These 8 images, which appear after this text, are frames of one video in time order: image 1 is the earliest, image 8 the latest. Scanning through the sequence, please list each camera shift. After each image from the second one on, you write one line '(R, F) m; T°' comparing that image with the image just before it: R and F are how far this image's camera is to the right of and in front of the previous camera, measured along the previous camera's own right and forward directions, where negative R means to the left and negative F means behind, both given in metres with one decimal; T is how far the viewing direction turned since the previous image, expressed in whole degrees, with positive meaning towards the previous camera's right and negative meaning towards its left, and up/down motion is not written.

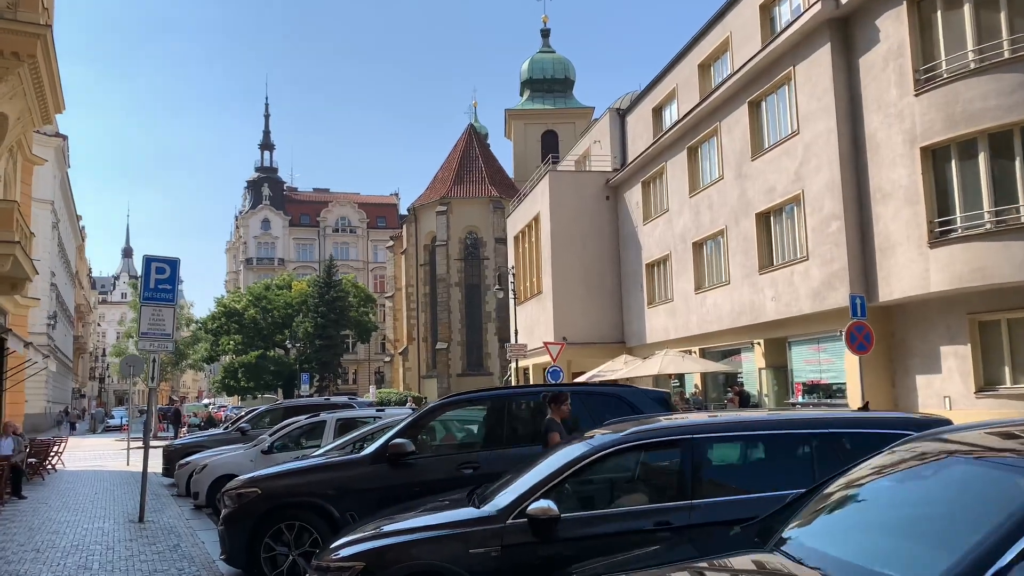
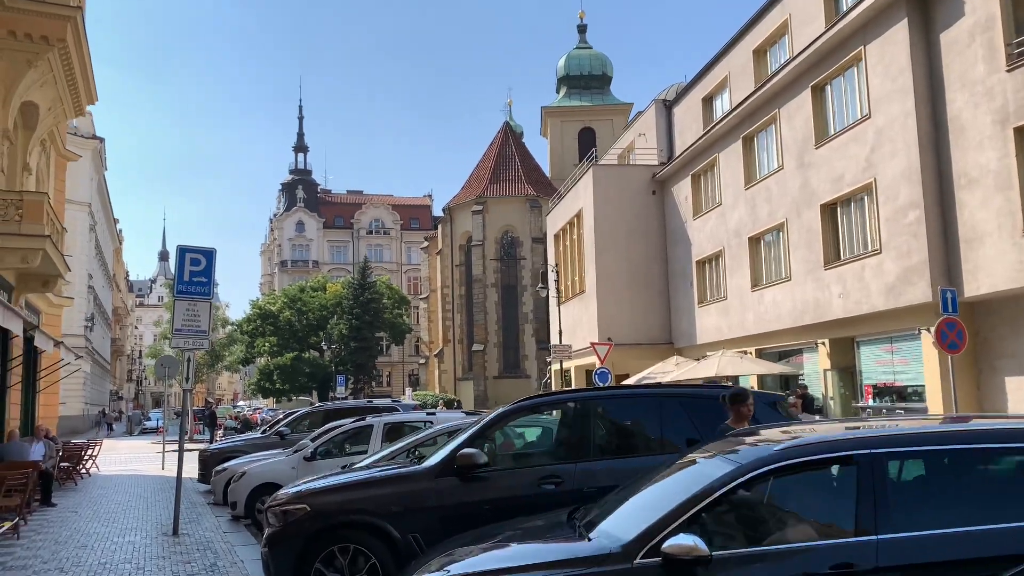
(-0.4, +1.0) m; -2°
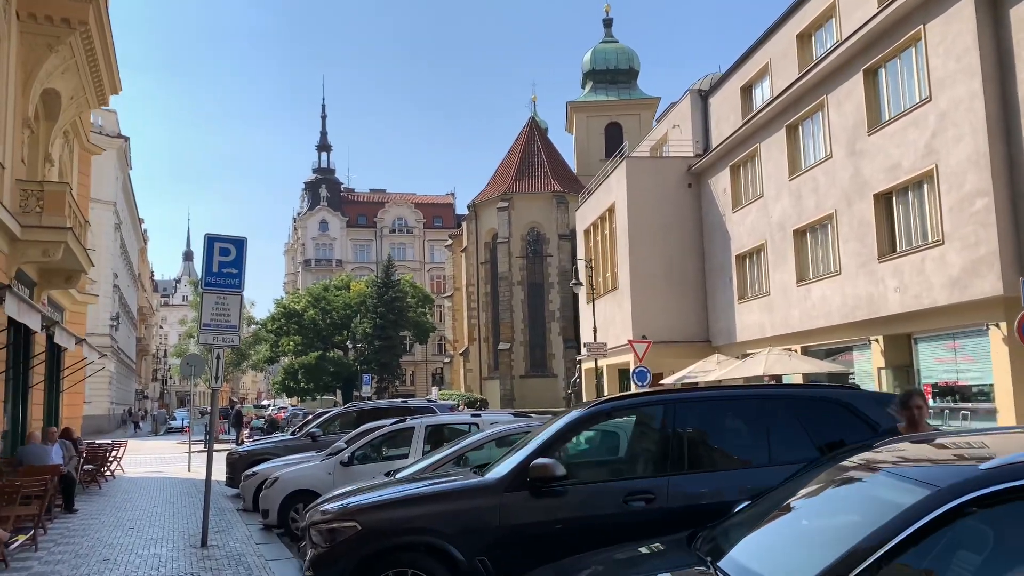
(-0.4, +0.8) m; -1°
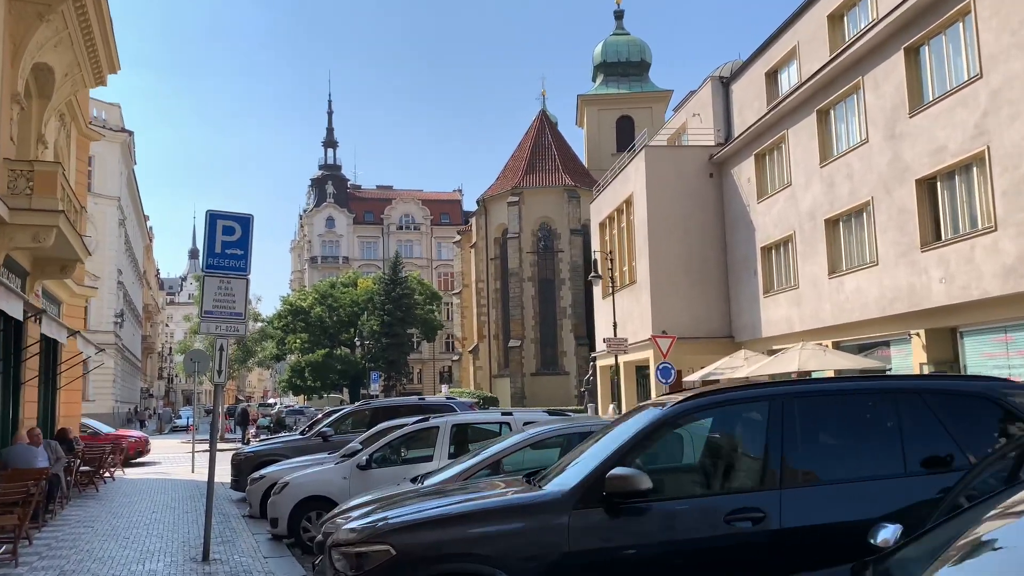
(-0.3, +1.0) m; 0°
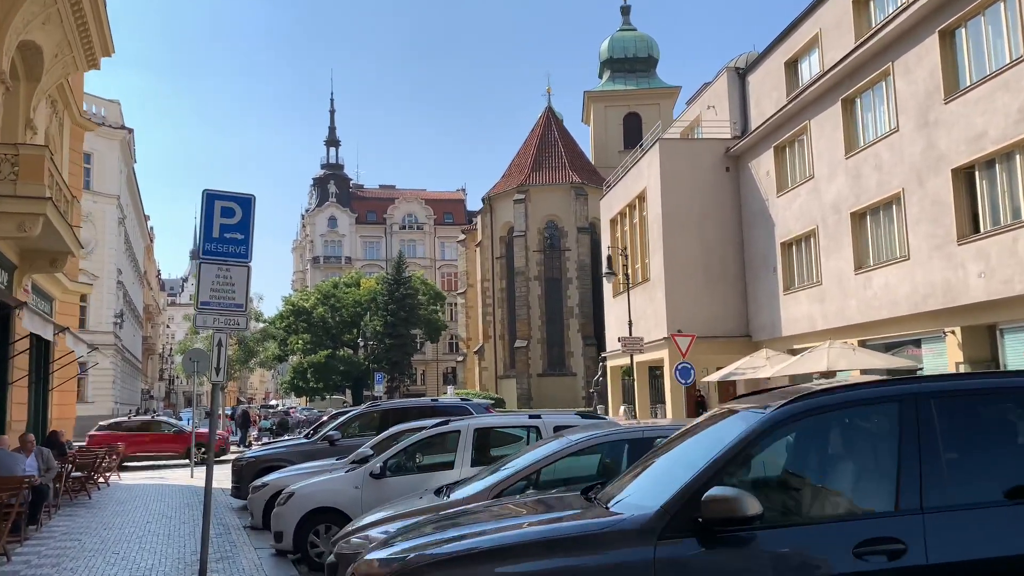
(-0.3, +0.8) m; 0°
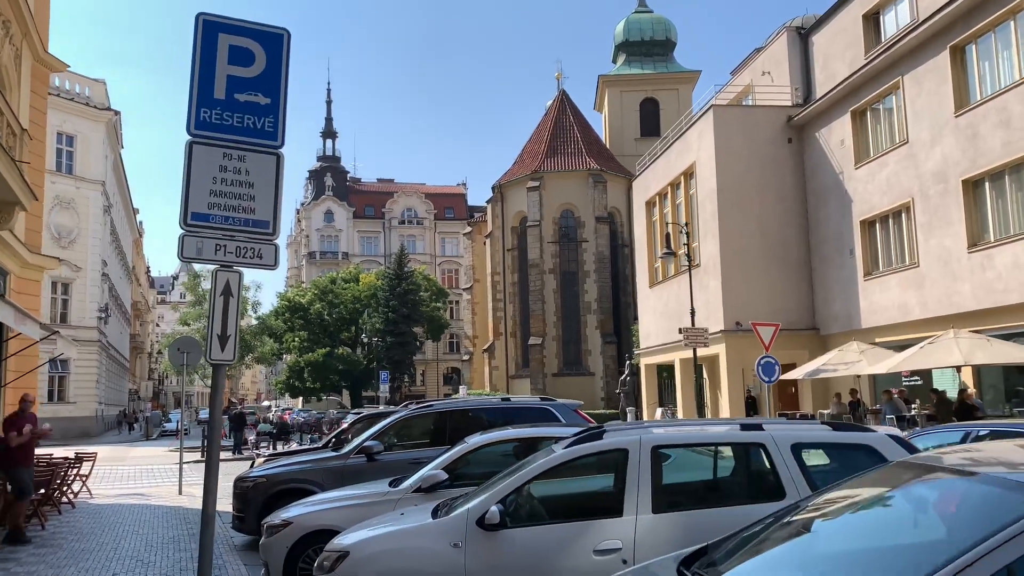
(-1.2, +3.1) m; +1°
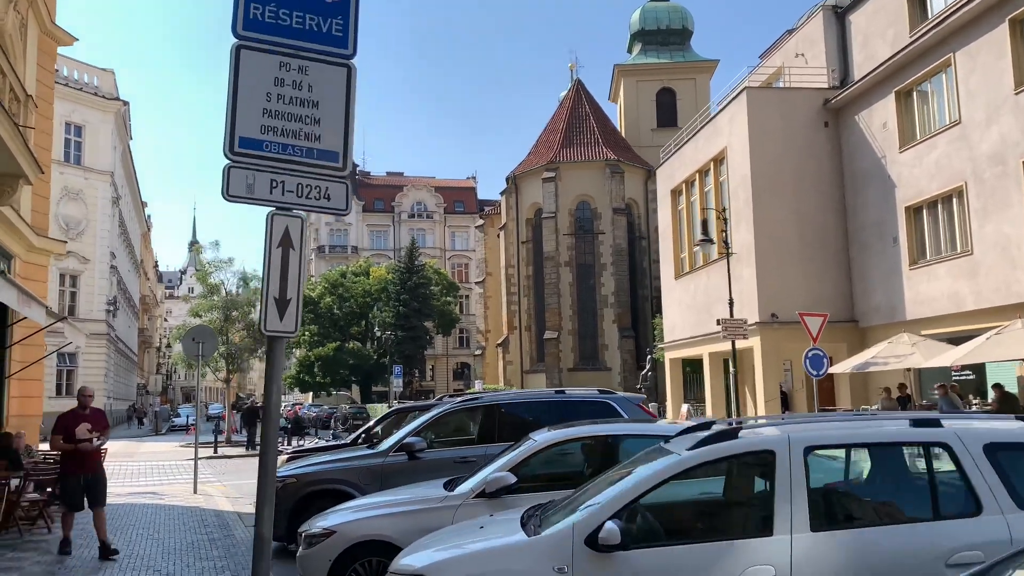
(-0.5, +0.9) m; 0°
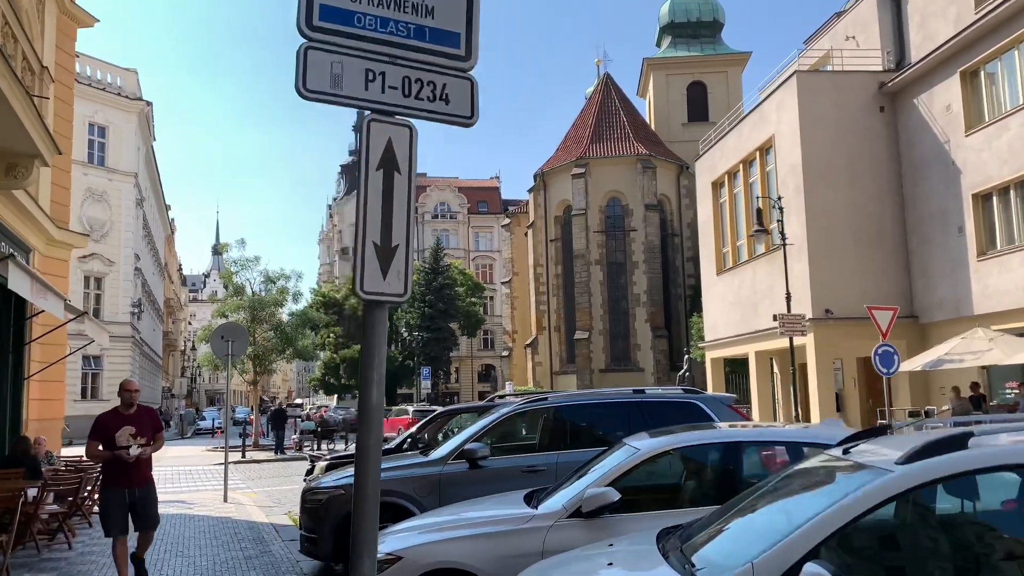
(-0.5, +1.0) m; -1°
